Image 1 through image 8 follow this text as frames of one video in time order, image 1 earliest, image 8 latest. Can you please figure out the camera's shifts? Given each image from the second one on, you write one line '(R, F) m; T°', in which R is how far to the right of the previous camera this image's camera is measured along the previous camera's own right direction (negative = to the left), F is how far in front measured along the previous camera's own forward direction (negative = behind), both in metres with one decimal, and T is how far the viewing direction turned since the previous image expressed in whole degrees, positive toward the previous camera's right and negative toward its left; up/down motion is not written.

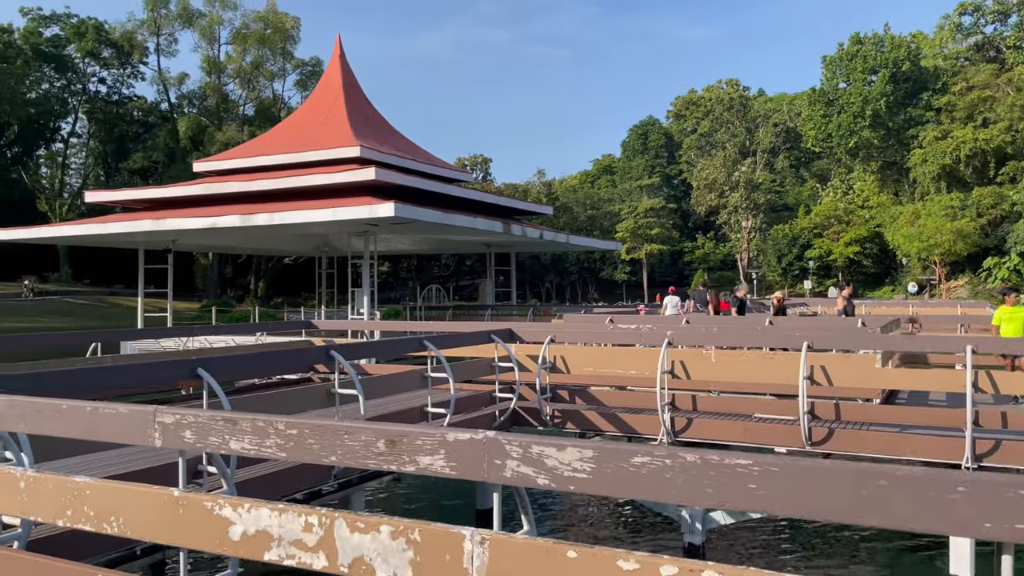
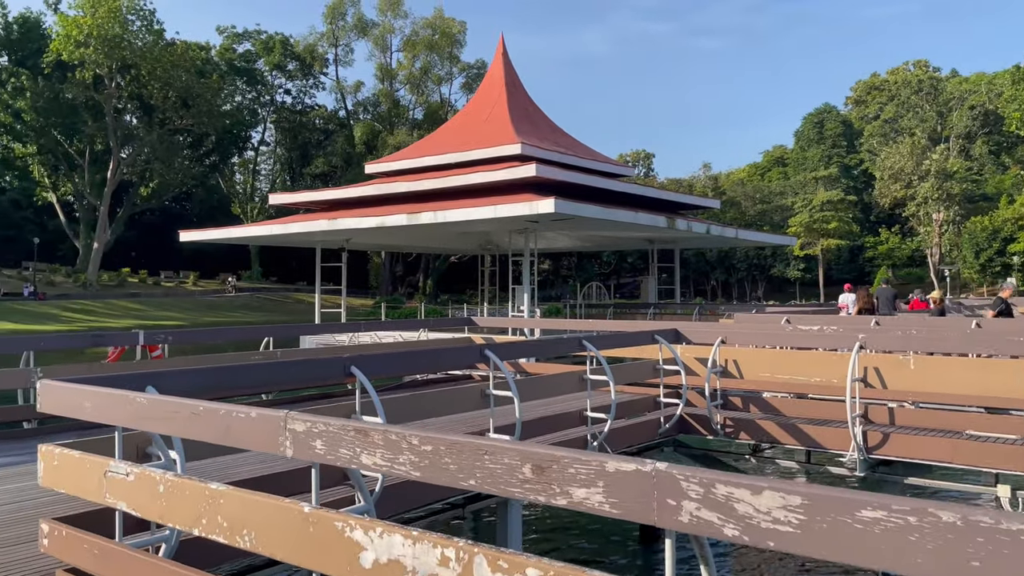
(0.0, +0.4) m; -11°
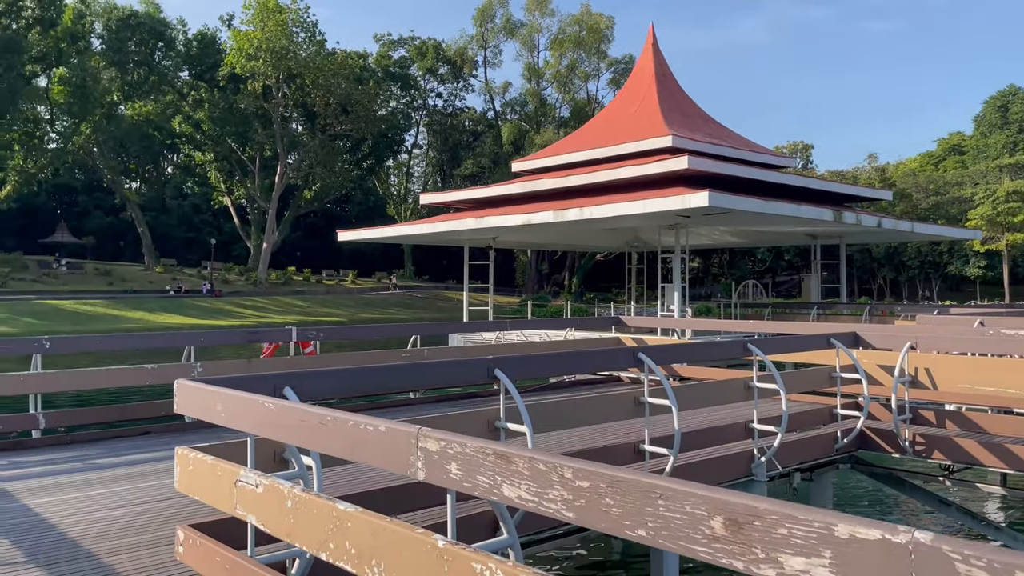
(-0.1, +0.4) m; -10°
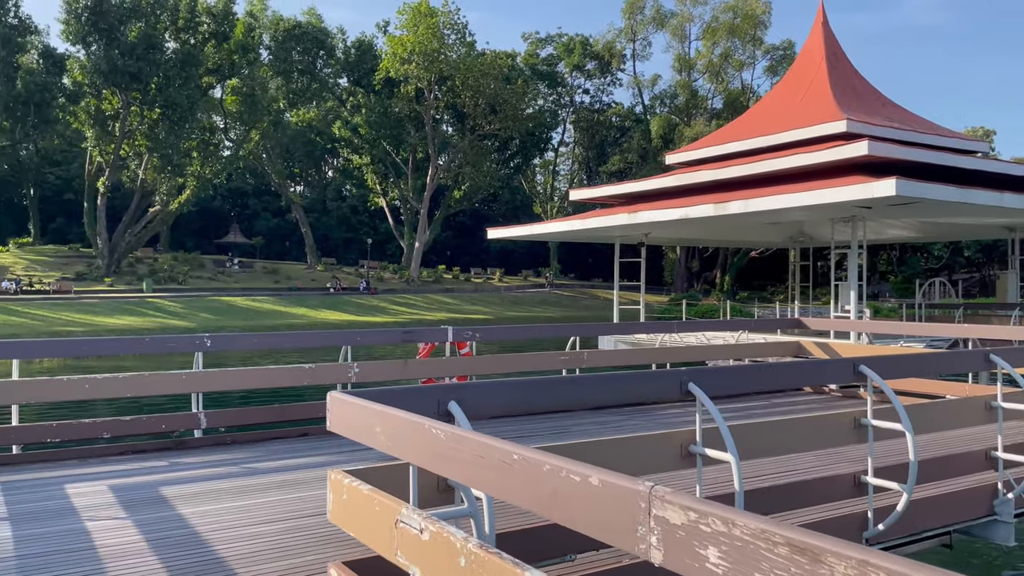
(-0.2, +0.5) m; -10°
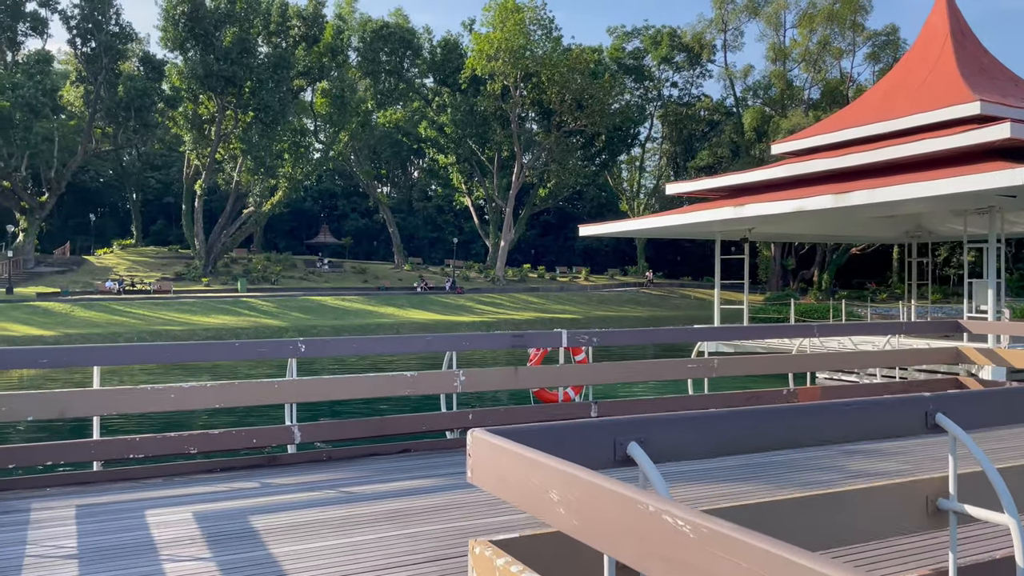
(-0.3, +0.7) m; -6°
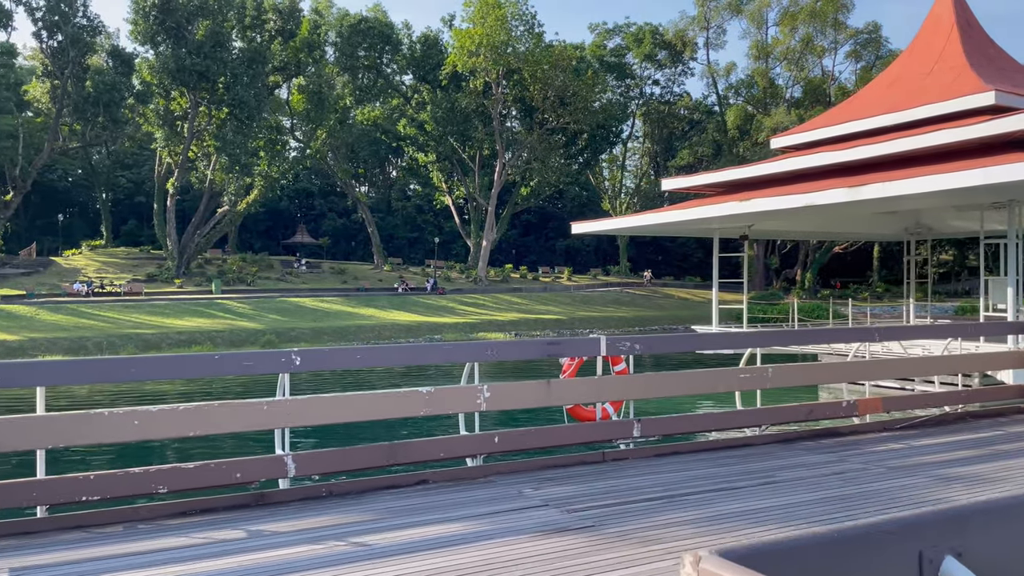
(-0.3, +0.8) m; +2°
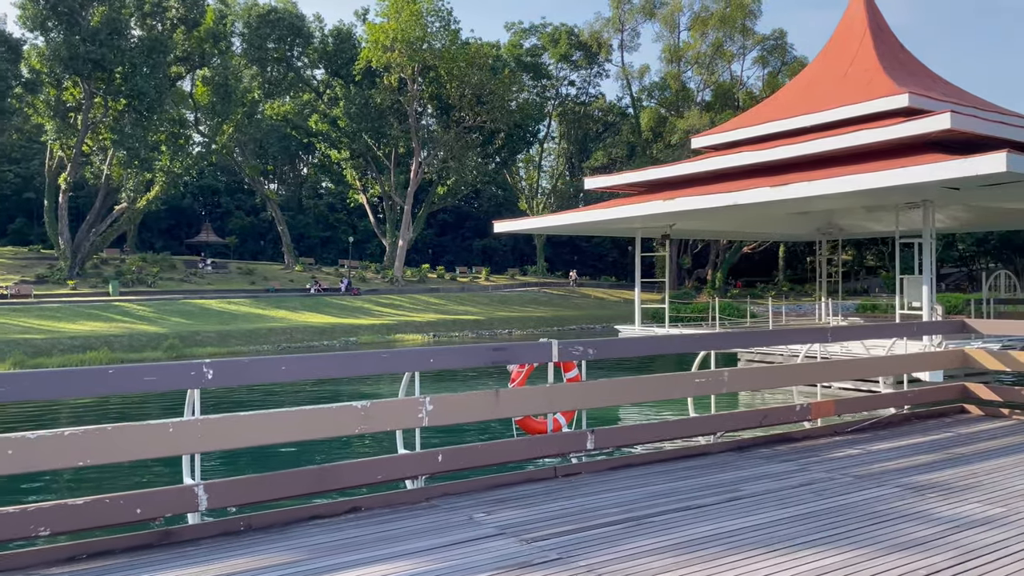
(-0.2, +0.5) m; +6°
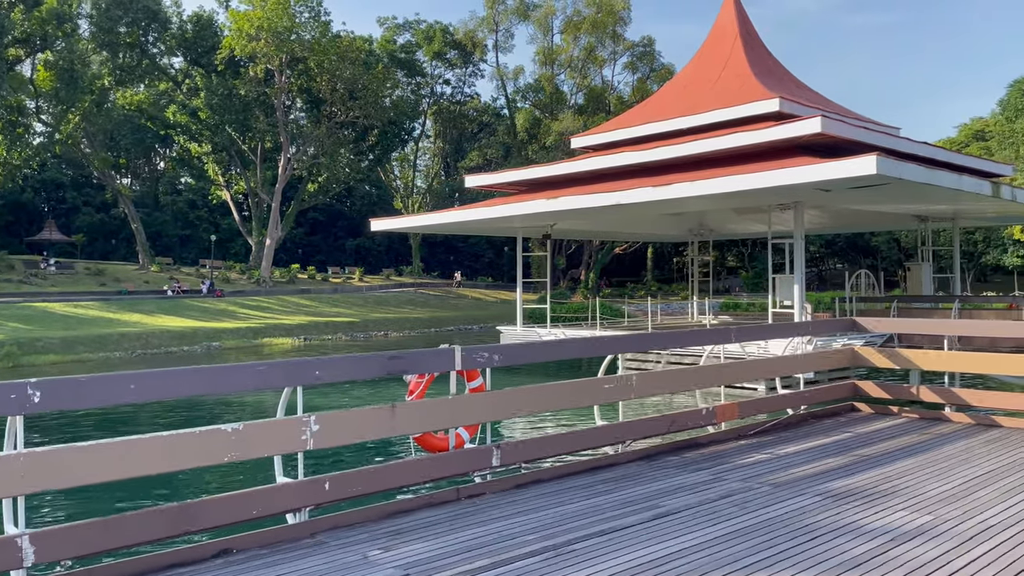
(-0.1, +0.5) m; +9°
